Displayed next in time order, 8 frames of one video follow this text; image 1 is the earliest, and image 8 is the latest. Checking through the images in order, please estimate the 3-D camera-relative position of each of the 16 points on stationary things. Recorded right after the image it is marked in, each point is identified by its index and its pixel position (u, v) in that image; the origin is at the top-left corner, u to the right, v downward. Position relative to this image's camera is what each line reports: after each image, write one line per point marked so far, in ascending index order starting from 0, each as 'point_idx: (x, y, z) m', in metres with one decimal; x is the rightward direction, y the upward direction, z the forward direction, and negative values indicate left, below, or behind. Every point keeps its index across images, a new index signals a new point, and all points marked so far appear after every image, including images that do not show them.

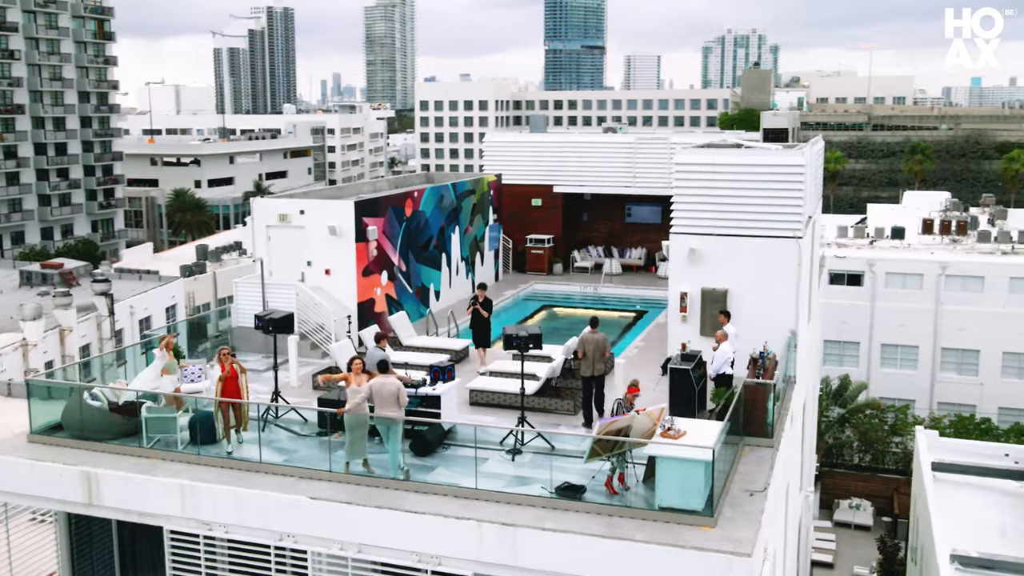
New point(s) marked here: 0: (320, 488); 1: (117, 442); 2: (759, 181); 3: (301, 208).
0: (-2.3, -2.5, +12.2) m
1: (-5.4, -2.1, +13.7) m
2: (+4.1, +1.8, +16.3) m
3: (-4.1, +1.5, +18.9) m
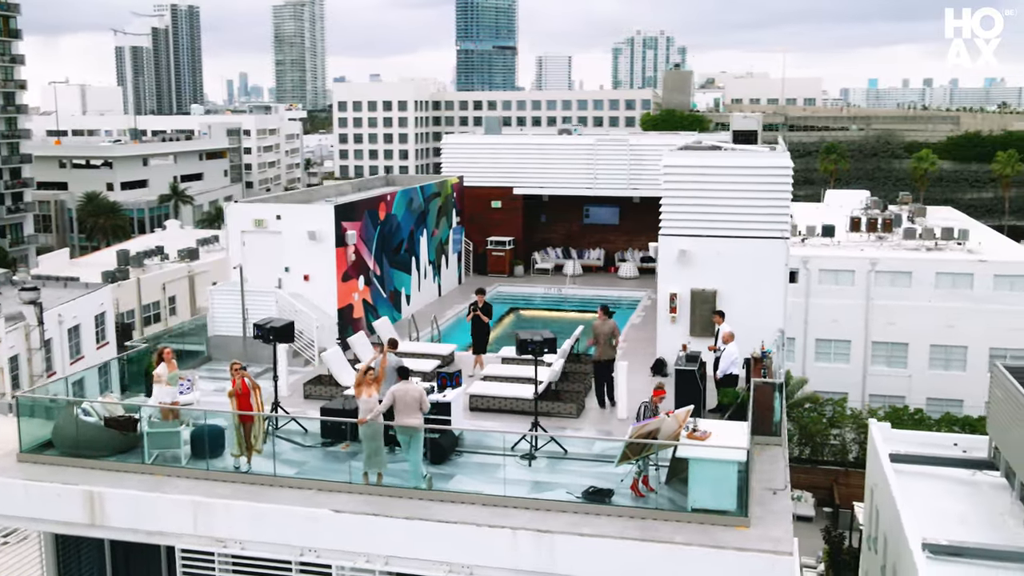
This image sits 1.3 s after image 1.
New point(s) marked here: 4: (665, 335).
0: (-2.0, -2.6, +11.9) m
1: (-5.3, -2.3, +13.1) m
2: (+3.9, +1.8, +16.6) m
3: (-4.4, +1.4, +18.5) m
4: (+2.6, -0.8, +17.1) m
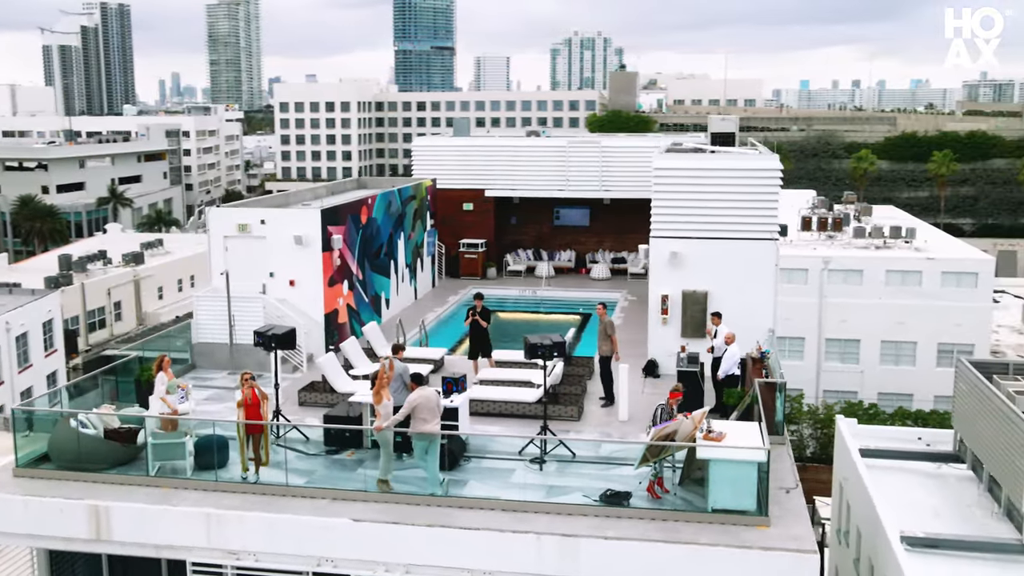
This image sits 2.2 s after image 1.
0: (-1.8, -2.6, +11.8) m
1: (-5.1, -2.4, +12.8) m
2: (+3.8, +1.7, +16.8) m
3: (-4.6, +1.3, +18.2) m
4: (+2.5, -0.8, +17.2) m
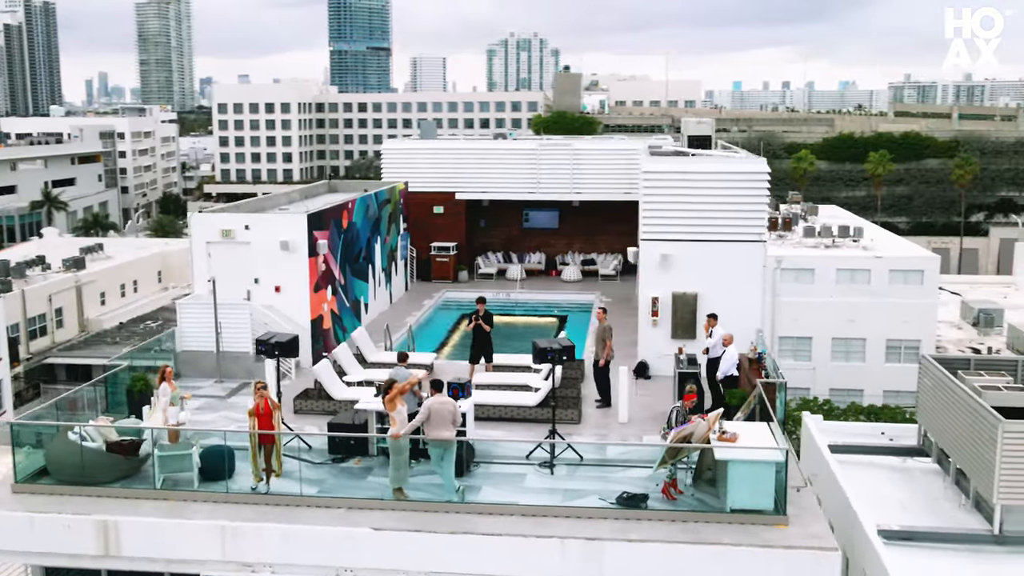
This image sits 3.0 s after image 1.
0: (-1.6, -2.7, +11.7) m
1: (-5.0, -2.5, +12.5) m
2: (+3.6, +1.7, +17.0) m
3: (-4.8, +1.2, +18.0) m
4: (+2.4, -0.9, +17.4) m
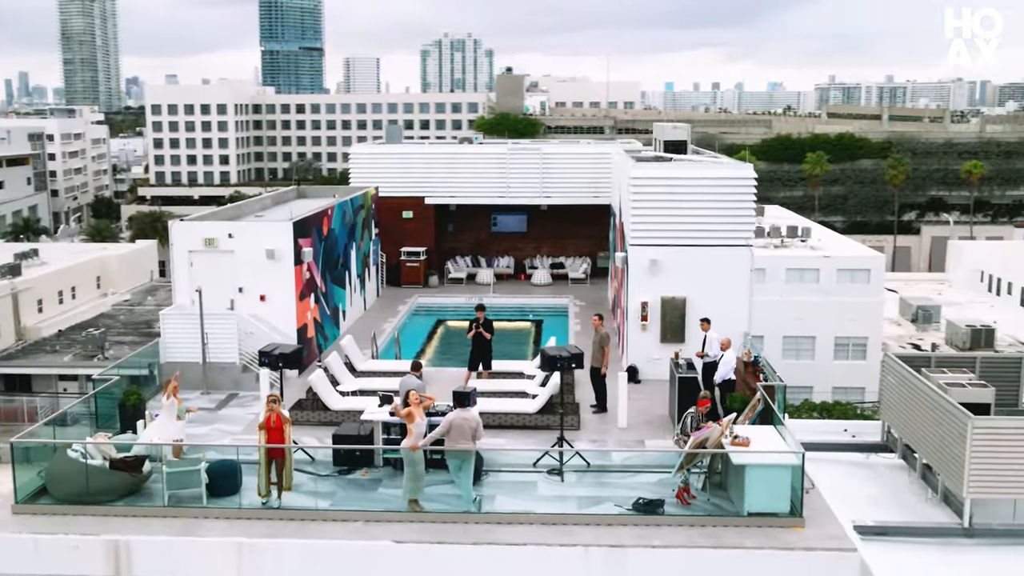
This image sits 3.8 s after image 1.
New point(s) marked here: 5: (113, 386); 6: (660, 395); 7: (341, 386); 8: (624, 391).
0: (-1.4, -2.8, +11.6) m
1: (-4.8, -2.6, +12.2) m
2: (+3.5, +1.6, +17.2) m
3: (-5.0, +1.0, +17.6) m
4: (+2.2, -1.0, +17.5) m
5: (-5.9, -1.4, +14.6) m
6: (+2.5, -1.8, +16.7) m
7: (-2.8, -1.6, +16.0) m
8: (+1.7, -1.6, +15.0) m
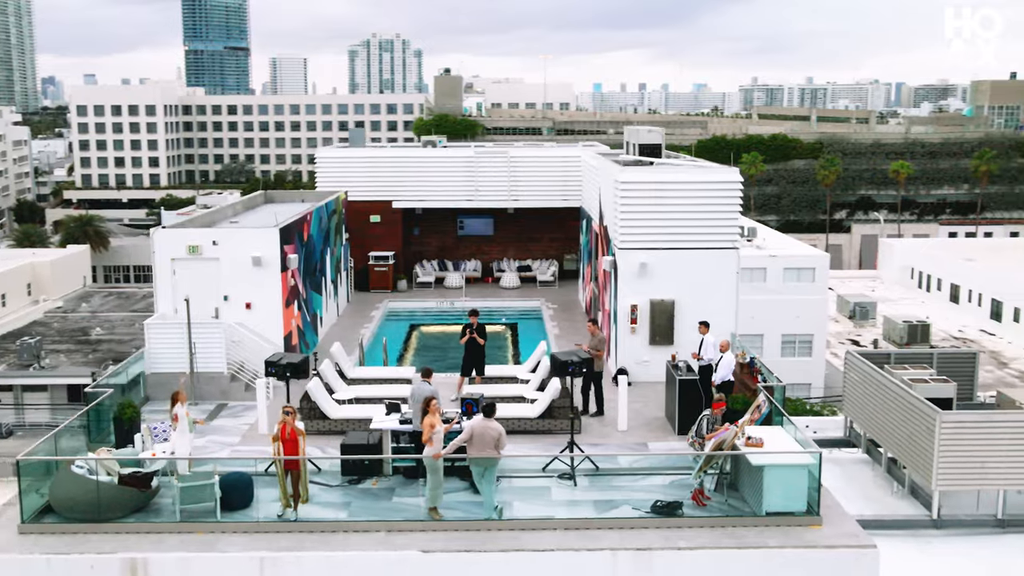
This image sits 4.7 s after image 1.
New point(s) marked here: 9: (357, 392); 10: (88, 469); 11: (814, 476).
0: (-1.1, -2.9, +11.5) m
1: (-4.6, -2.8, +11.9) m
2: (+3.3, +1.6, +17.5) m
3: (-5.2, +0.9, +17.3) m
4: (+2.0, -1.0, +17.7) m
5: (-5.8, -1.6, +14.3) m
6: (+2.4, -1.8, +16.9) m
7: (-2.8, -1.7, +15.9) m
8: (+1.7, -1.6, +15.2) m
9: (-2.5, -1.7, +15.9) m
10: (-5.0, -2.1, +11.7) m
11: (+3.5, -2.2, +11.7) m
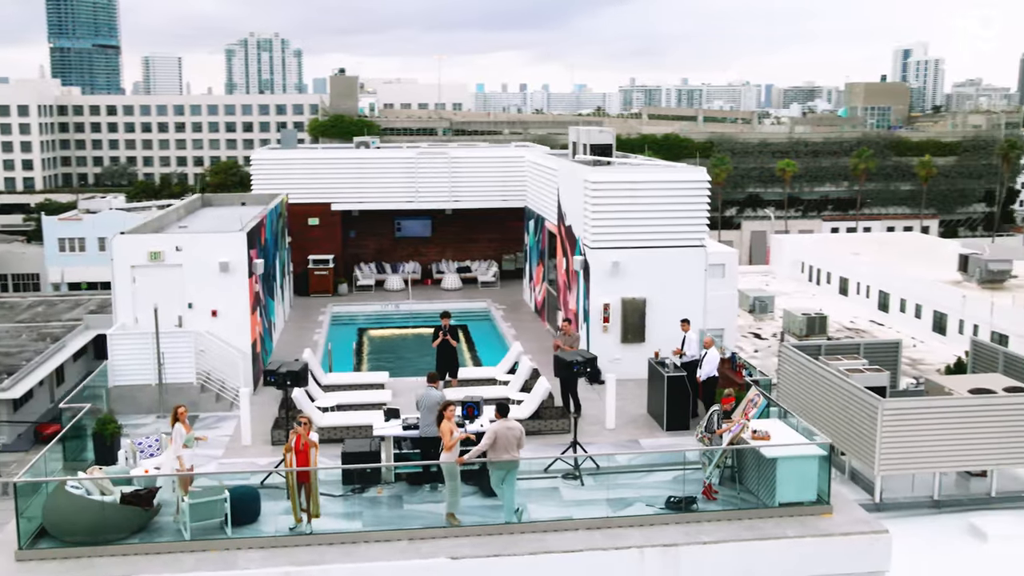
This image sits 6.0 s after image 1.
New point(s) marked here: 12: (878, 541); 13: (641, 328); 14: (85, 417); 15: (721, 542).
0: (-0.8, -3.0, +11.3) m
1: (-4.3, -2.9, +11.4) m
2: (+2.8, +1.6, +17.8) m
3: (-5.6, +0.7, +16.7) m
4: (+1.6, -1.0, +17.8) m
5: (-5.9, -1.7, +13.6) m
6: (+2.0, -1.8, +17.0) m
7: (-3.0, -1.8, +15.5) m
8: (+1.6, -1.6, +15.3) m
9: (-2.7, -1.7, +15.6) m
10: (-4.8, -2.3, +11.1) m
11: (+3.8, -2.2, +12.0) m
12: (+4.2, -2.9, +11.5) m
13: (+2.3, -0.7, +17.8) m
14: (-5.8, -1.7, +13.4) m
15: (+2.3, -2.9, +11.3) m
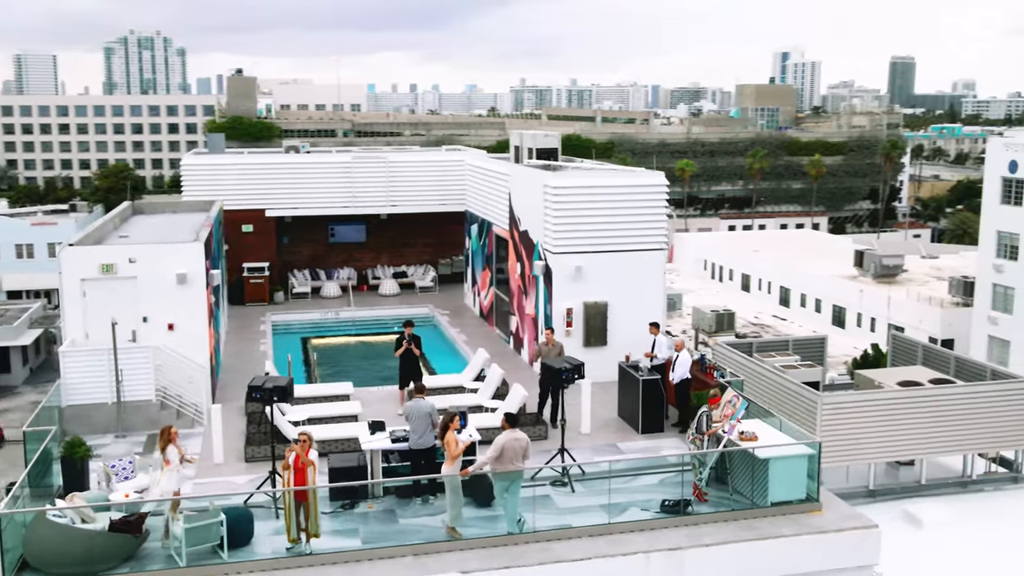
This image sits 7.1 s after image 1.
0: (-0.7, -3.1, +11.2) m
1: (-4.2, -3.1, +10.9) m
2: (+2.1, +1.6, +18.0) m
3: (-6.2, +0.5, +16.0) m
4: (+0.9, -1.1, +17.9) m
5: (-6.0, -1.9, +12.9) m
6: (+1.5, -1.9, +17.2) m
7: (-3.4, -1.9, +15.1) m
8: (+1.2, -1.7, +15.4) m
9: (-3.1, -1.9, +15.2) m
10: (-4.7, -2.4, +10.6) m
11: (+3.7, -2.2, +12.3) m
12: (+4.3, -3.0, +11.9) m
13: (+1.7, -0.8, +18.0) m
14: (-5.9, -2.0, +12.7) m
15: (+2.4, -2.9, +11.5) m
